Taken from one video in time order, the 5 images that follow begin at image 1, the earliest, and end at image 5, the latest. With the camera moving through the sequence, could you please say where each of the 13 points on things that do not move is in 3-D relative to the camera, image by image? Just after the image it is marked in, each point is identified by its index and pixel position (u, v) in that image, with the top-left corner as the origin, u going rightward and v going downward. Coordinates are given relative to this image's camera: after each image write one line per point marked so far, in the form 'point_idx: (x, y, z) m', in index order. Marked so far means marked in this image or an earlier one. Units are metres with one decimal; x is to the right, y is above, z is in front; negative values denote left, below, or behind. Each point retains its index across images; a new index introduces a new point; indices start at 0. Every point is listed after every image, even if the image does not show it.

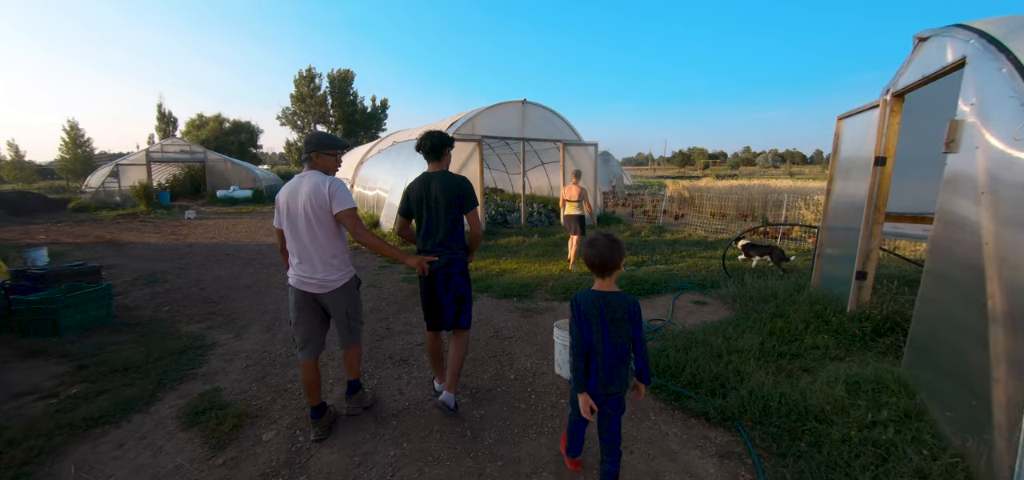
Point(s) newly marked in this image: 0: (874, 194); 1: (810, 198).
0: (+3.4, +0.4, +3.7) m
1: (+8.4, +1.2, +11.3) m
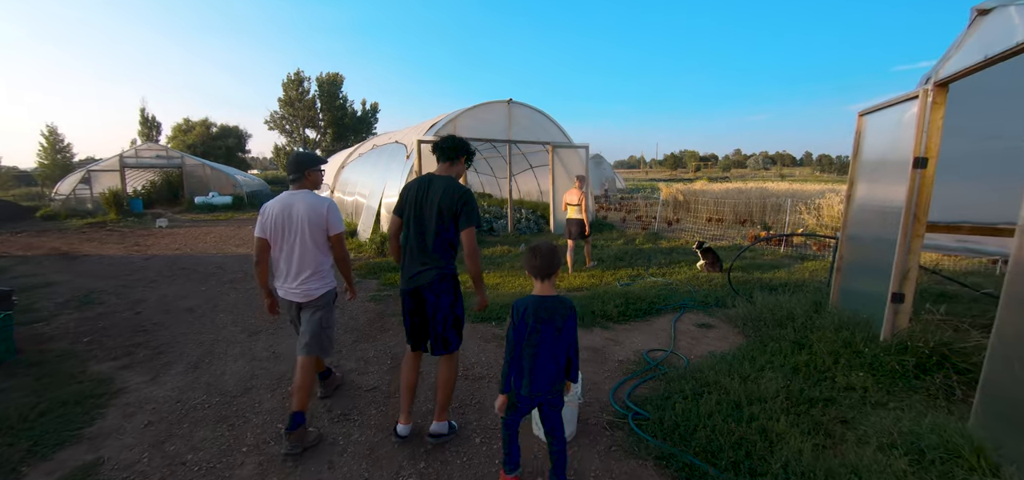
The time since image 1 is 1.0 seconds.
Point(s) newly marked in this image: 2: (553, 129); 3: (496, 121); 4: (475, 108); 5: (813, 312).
0: (+3.1, +0.3, +3.1) m
1: (+8.0, +1.0, +10.8) m
2: (+1.0, +3.0, +10.6) m
3: (-0.4, +2.9, +9.9) m
4: (-0.9, +3.1, +9.4) m
5: (+3.0, -0.7, +4.0) m
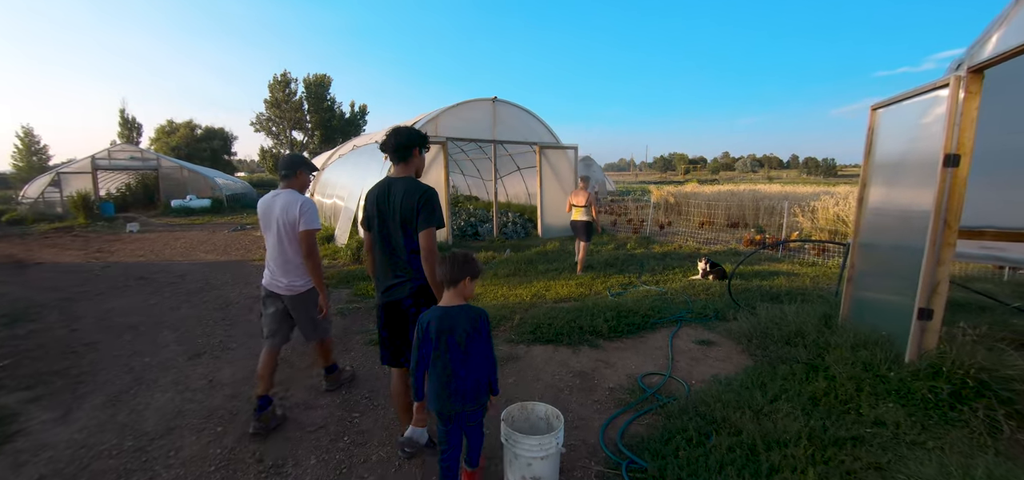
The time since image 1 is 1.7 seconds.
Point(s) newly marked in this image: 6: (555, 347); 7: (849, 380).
0: (+3.0, +0.2, +2.7) m
1: (+7.7, +0.9, +10.5) m
2: (+0.7, +2.9, +10.2) m
3: (-0.8, +2.8, +9.5) m
4: (-1.2, +3.0, +8.9) m
5: (+2.8, -0.8, +3.6) m
6: (+0.4, -1.0, +3.7) m
7: (+2.4, -1.0, +2.8) m
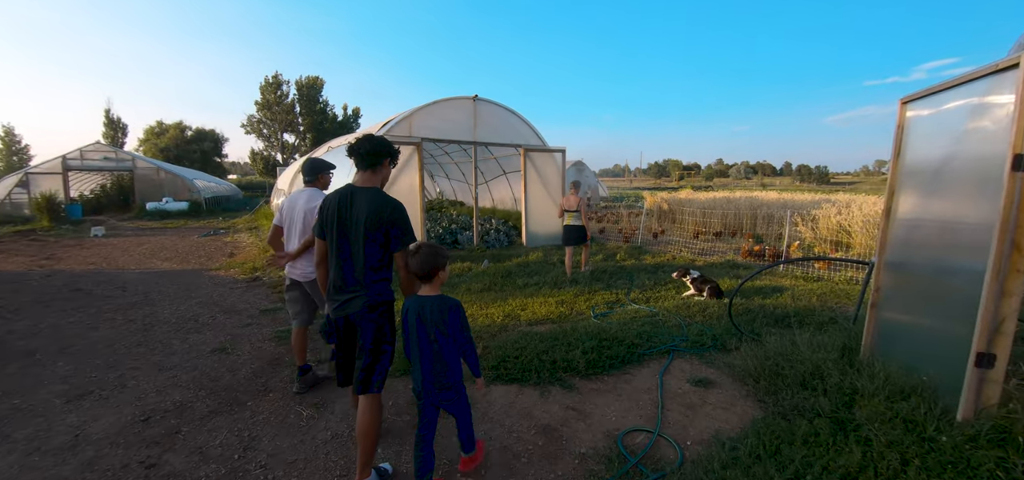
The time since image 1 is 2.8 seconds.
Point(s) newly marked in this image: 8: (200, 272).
0: (+2.6, +0.1, +2.1) m
1: (+7.3, +0.7, +9.9) m
2: (+0.3, +2.6, +9.6) m
3: (-1.1, +2.6, +8.8) m
4: (-1.6, +2.8, +8.2) m
5: (+2.5, -0.9, +3.0) m
6: (+0.1, -1.1, +3.1) m
7: (+2.0, -1.1, +2.2) m
8: (-6.2, -0.7, +8.0) m
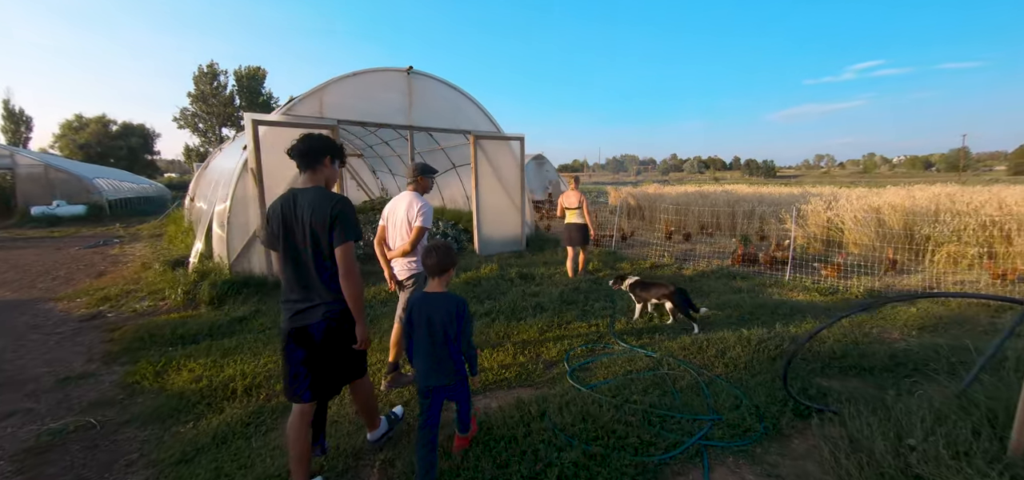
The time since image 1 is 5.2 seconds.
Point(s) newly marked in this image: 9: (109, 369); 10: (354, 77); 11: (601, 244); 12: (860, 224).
0: (+2.3, 0.0, +0.8) m
1: (+6.2, +0.7, +9.0) m
2: (-0.7, +2.5, +8.0) m
3: (-2.1, +2.5, +7.1) m
4: (-2.5, +2.6, +6.5) m
5: (+2.1, -1.1, +1.6) m
6: (-0.3, -1.3, +1.5) m
7: (+1.8, -1.3, +0.8) m
8: (-7.0, -1.0, +5.8) m
9: (-3.6, -1.2, +3.6) m
10: (-2.5, +2.6, +6.4) m
11: (+2.1, 0.0, +9.4) m
12: (+6.4, +0.3, +7.3) m
